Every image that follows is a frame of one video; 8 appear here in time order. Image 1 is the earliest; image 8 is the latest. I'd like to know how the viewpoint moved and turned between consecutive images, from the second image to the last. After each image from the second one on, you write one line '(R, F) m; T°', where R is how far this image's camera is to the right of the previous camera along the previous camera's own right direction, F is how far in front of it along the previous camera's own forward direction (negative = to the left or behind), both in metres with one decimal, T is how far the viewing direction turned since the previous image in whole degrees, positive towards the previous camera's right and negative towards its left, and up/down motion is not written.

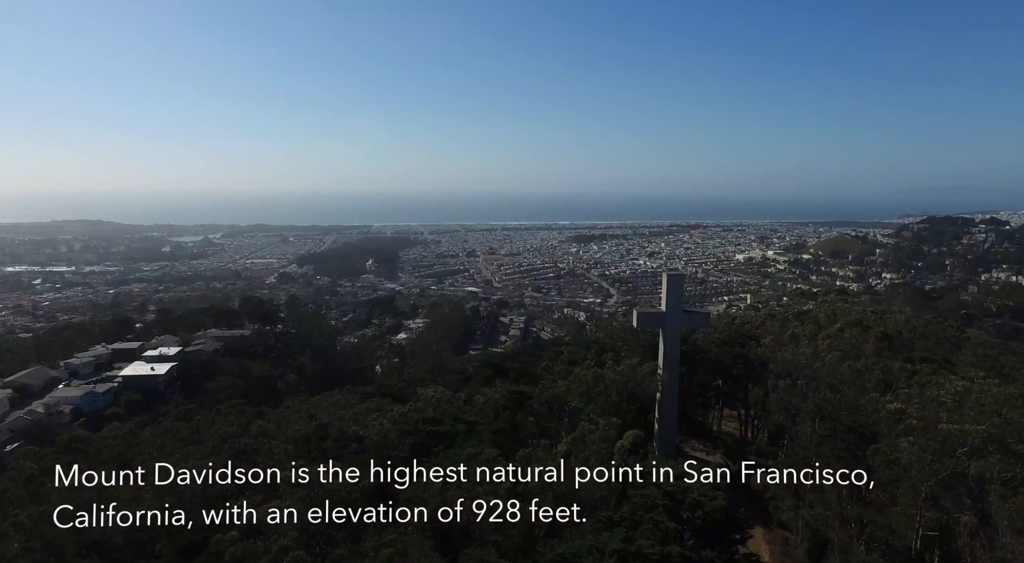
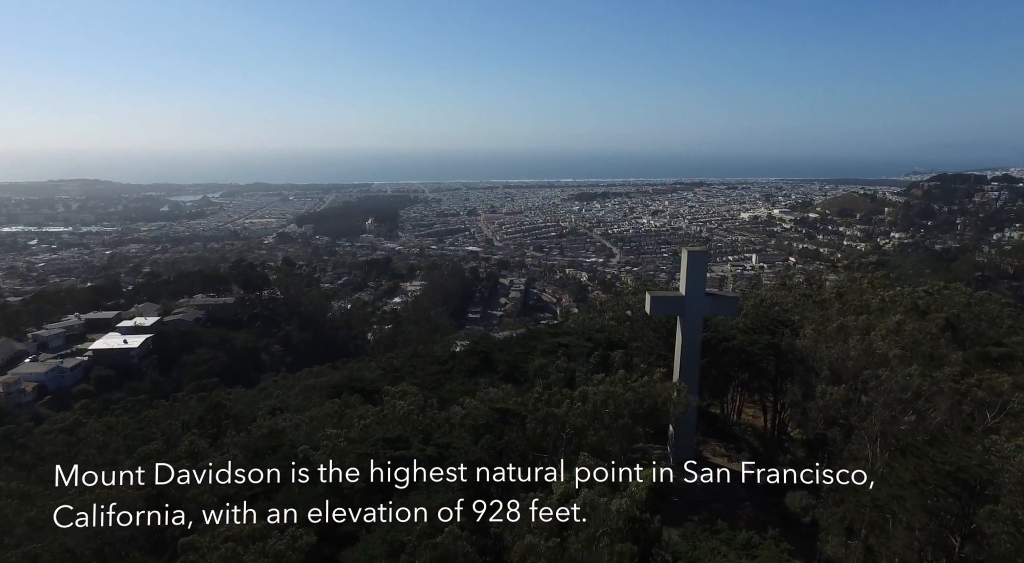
(+0.2, +2.2) m; 0°
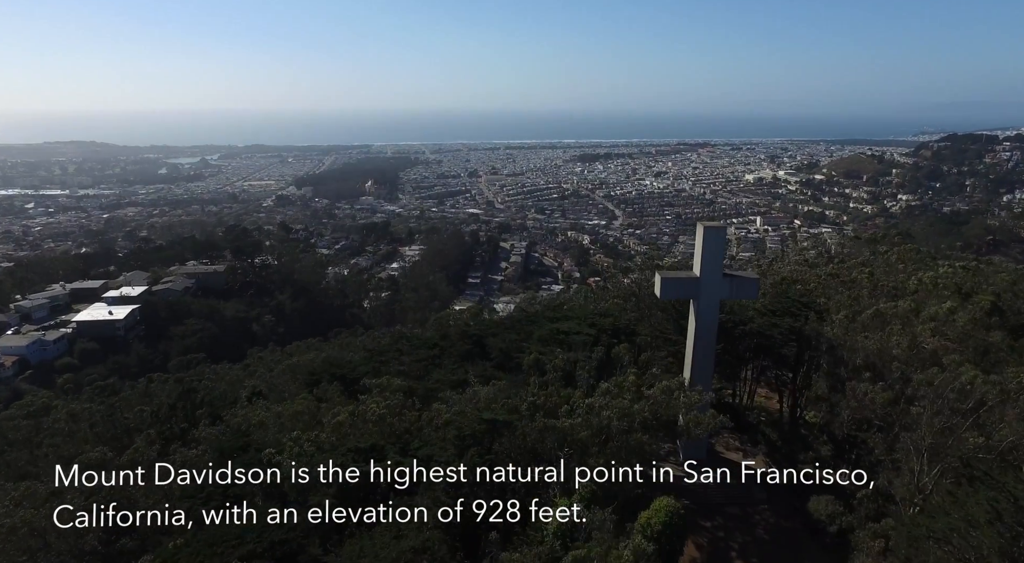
(+0.1, +1.2) m; 0°
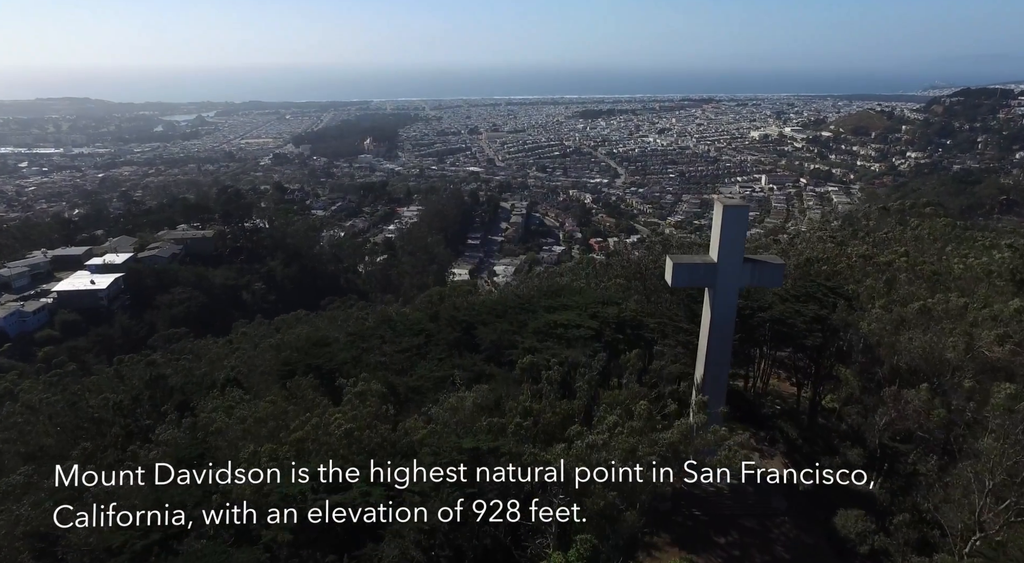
(+0.1, +1.2) m; 0°
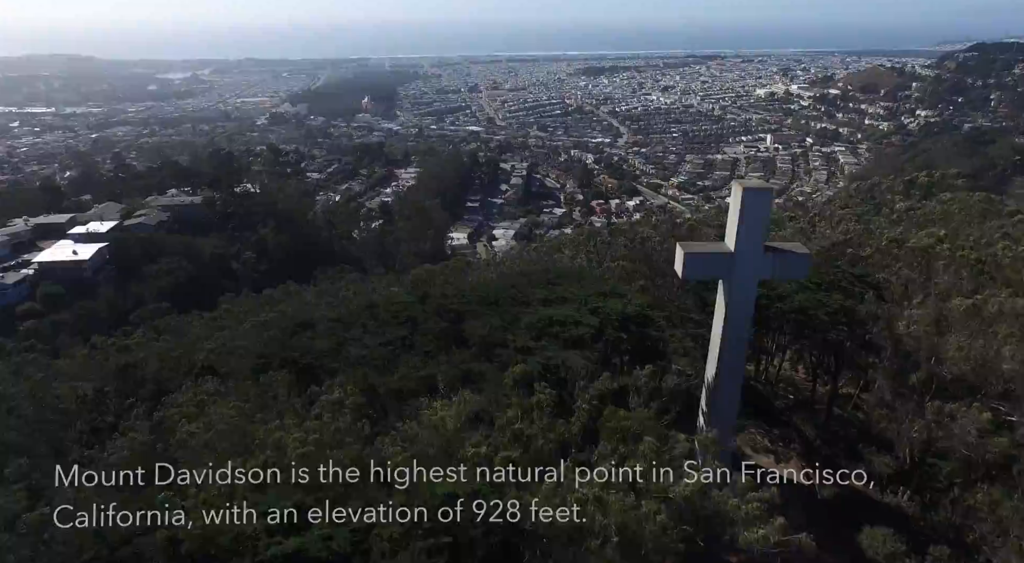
(+0.1, +1.0) m; 0°
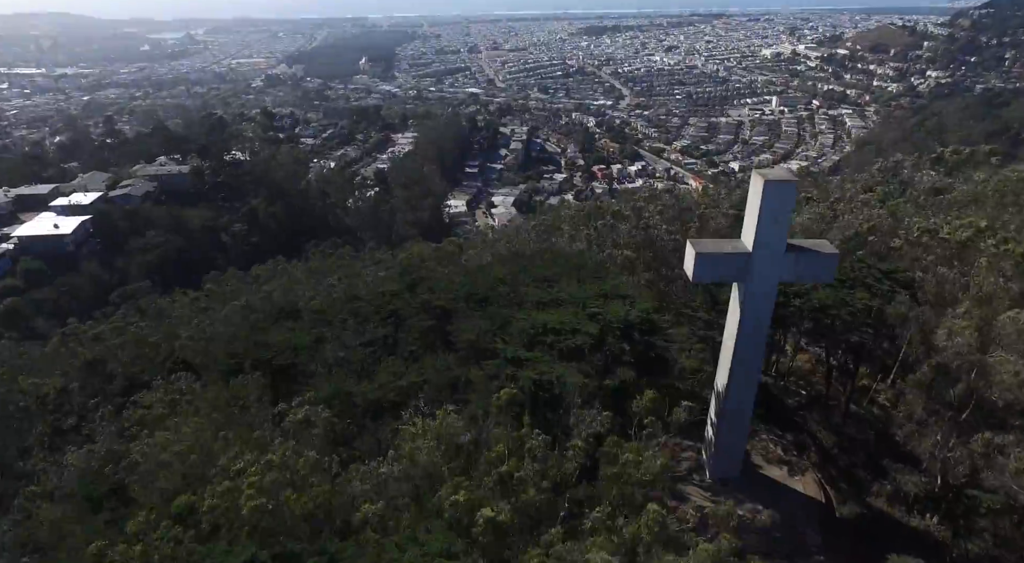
(+0.1, +0.9) m; 0°
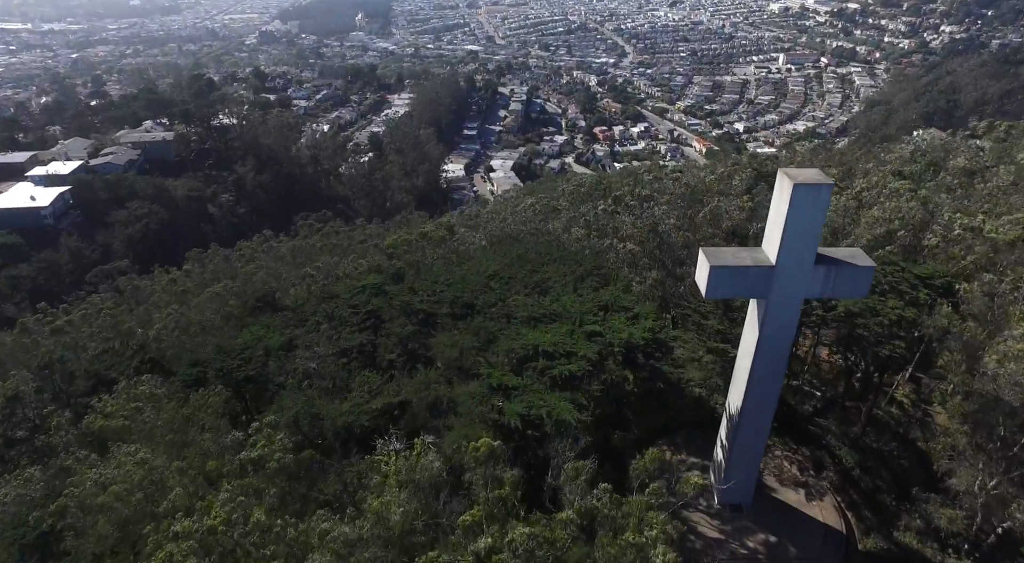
(+0.1, +1.0) m; 0°
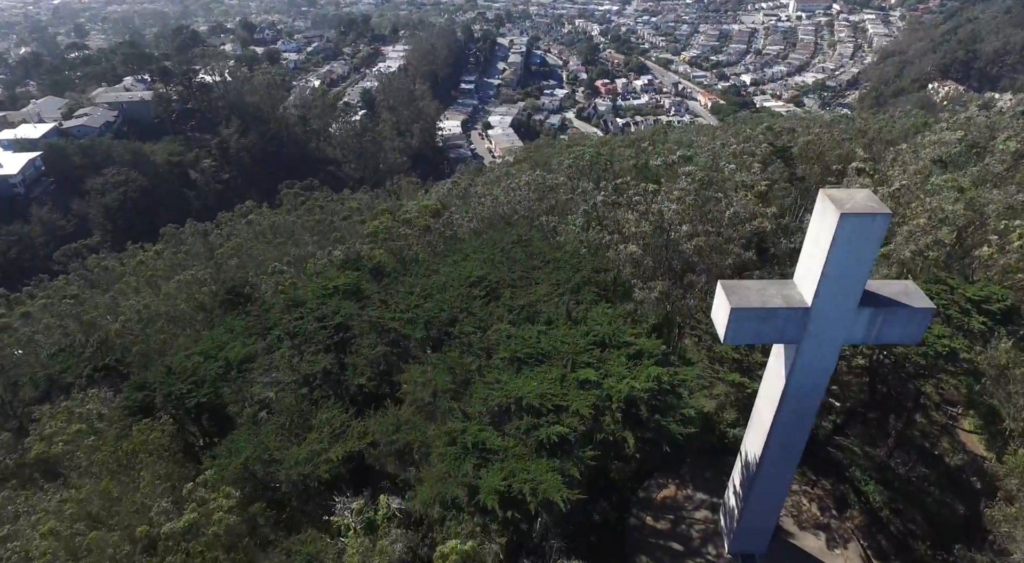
(+0.2, +1.1) m; 0°
